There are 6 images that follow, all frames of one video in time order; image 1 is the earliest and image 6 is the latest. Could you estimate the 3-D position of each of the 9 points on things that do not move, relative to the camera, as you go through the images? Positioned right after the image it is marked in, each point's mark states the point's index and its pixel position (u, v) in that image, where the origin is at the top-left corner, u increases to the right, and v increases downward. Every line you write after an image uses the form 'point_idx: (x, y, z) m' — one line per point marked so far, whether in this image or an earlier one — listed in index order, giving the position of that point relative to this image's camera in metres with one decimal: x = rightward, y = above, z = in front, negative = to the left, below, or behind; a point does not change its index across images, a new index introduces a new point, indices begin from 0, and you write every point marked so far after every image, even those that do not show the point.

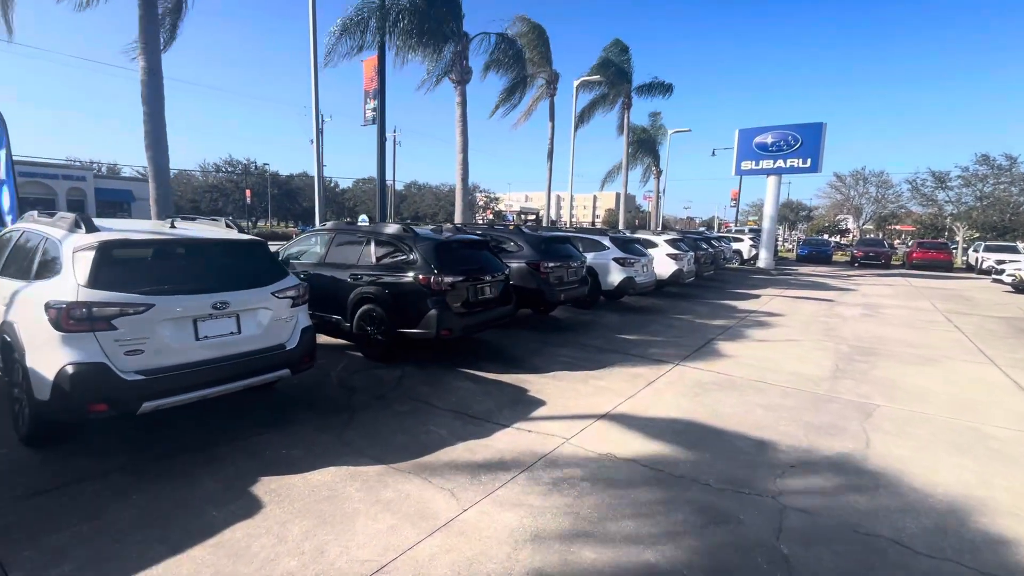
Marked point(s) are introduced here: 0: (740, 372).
0: (+3.3, -1.2, +6.8) m
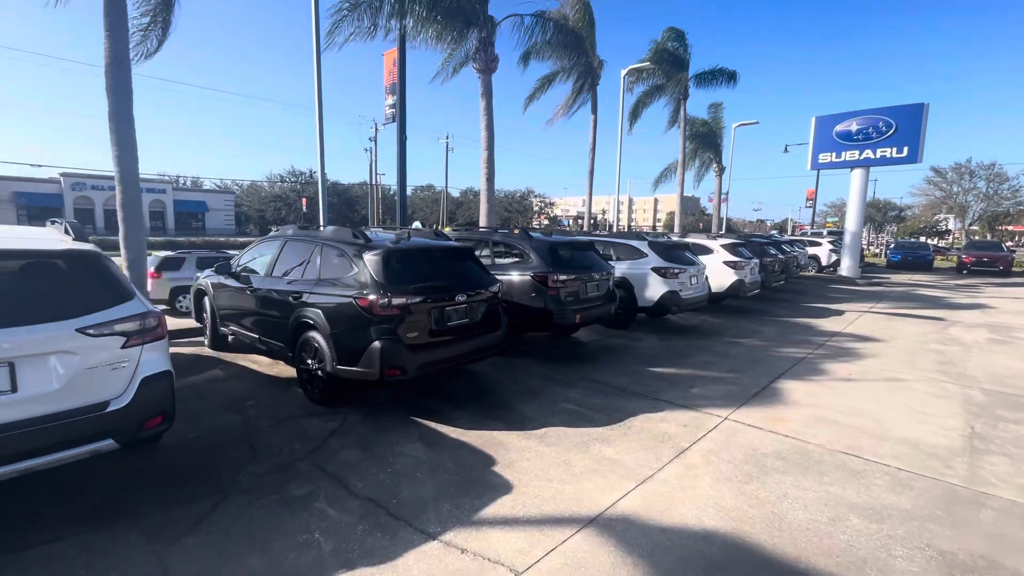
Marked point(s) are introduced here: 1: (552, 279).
0: (+3.0, -1.5, +4.7) m
1: (+0.6, +0.1, +6.8) m
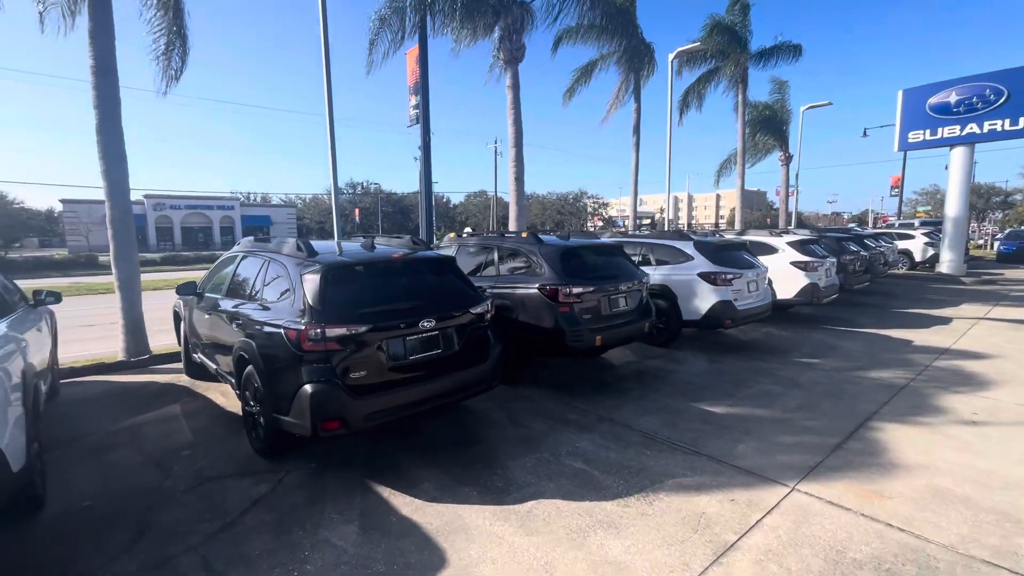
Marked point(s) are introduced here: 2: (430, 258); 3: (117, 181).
0: (+2.8, -1.6, +3.1) m
1: (+0.6, -0.1, +5.5) m
2: (-0.8, +0.3, +4.5) m
3: (-6.2, +1.7, +7.4) m
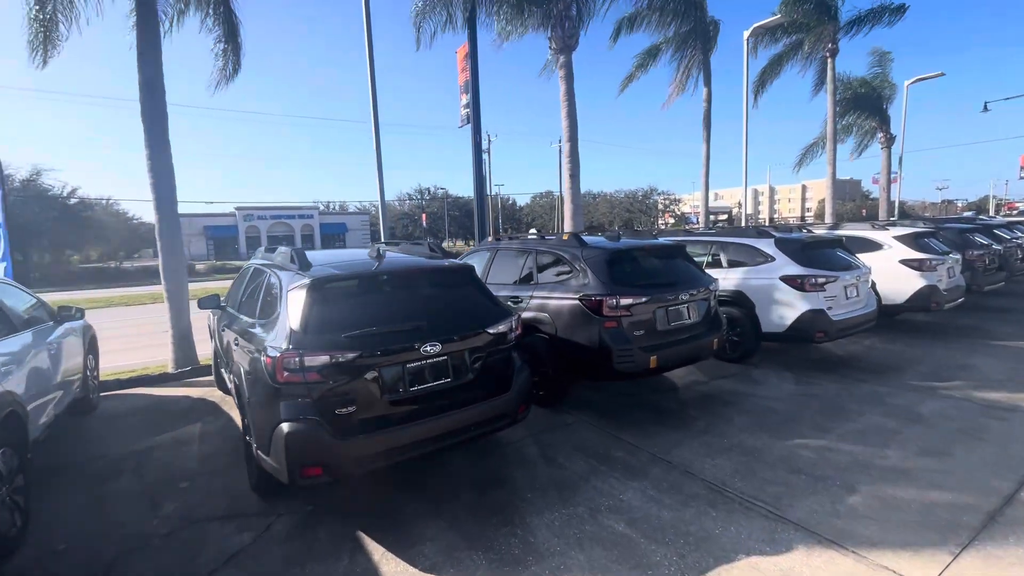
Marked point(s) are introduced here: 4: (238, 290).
0: (+2.8, -1.7, +2.0) m
1: (+1.0, -0.2, +4.7) m
2: (-0.6, +0.2, +3.9) m
3: (-5.5, +1.5, +7.5) m
4: (-3.1, 0.0, +5.5) m
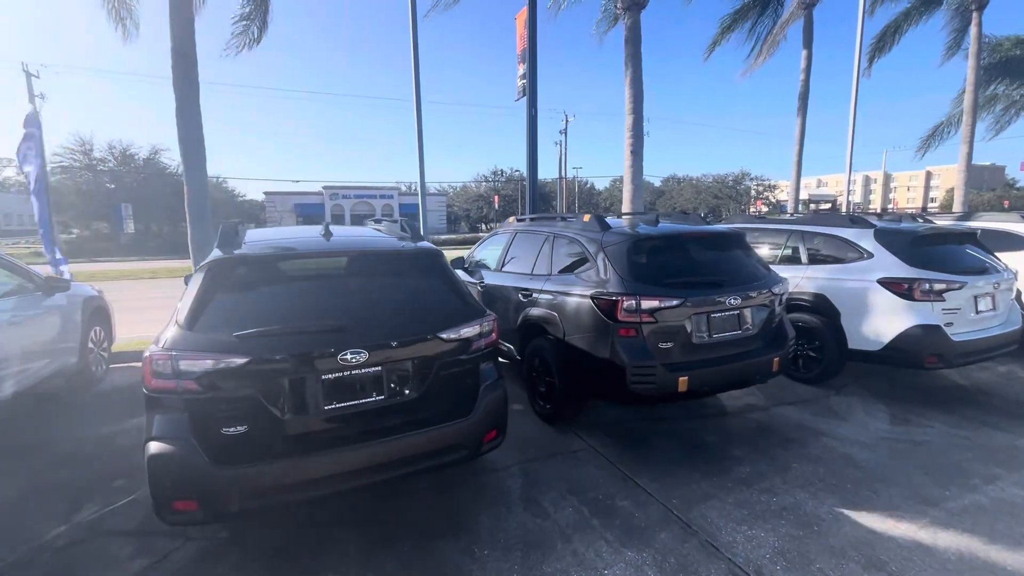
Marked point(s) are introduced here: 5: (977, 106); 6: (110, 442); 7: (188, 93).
0: (+2.2, -1.8, +0.7) m
1: (+0.9, -0.1, +3.6) m
2: (-0.7, +0.2, +3.1) m
3: (-5.0, +1.9, +7.4) m
4: (-3.0, +0.2, +5.0) m
5: (+16.1, +6.3, +16.5) m
6: (-3.5, -1.3, +4.1) m
7: (-5.0, +3.0, +7.3) m
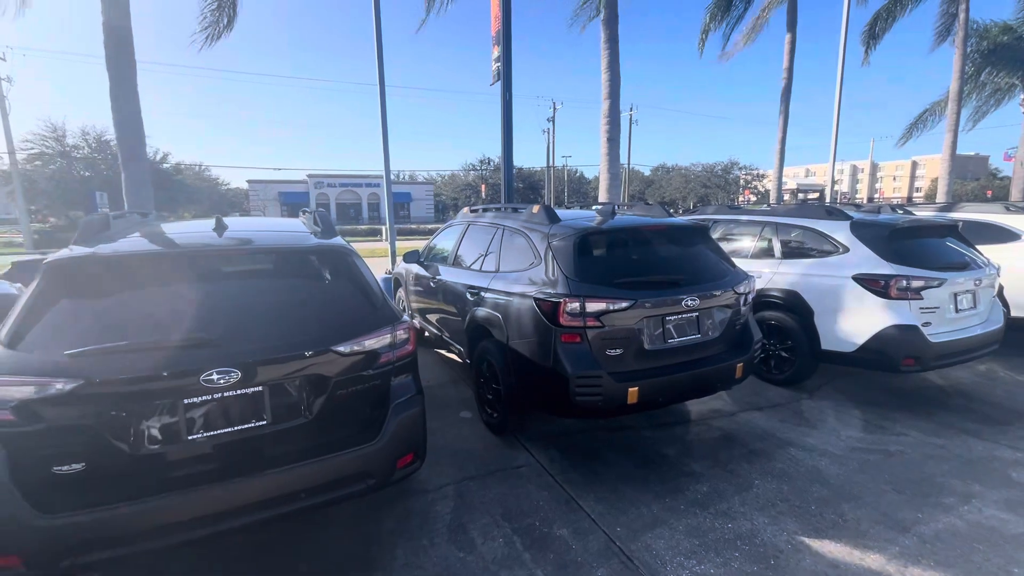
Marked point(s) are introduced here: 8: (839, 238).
0: (+1.8, -1.9, +0.4) m
1: (+0.4, -0.1, +3.3) m
2: (-1.2, +0.2, +2.6) m
3: (-5.5, +2.0, +6.9) m
4: (-3.5, +0.2, +4.6) m
5: (+15.4, +6.6, +16.2) m
6: (-4.0, -1.3, +3.7) m
7: (-5.5, +3.0, +6.7) m
8: (+3.3, +0.5, +4.8) m
